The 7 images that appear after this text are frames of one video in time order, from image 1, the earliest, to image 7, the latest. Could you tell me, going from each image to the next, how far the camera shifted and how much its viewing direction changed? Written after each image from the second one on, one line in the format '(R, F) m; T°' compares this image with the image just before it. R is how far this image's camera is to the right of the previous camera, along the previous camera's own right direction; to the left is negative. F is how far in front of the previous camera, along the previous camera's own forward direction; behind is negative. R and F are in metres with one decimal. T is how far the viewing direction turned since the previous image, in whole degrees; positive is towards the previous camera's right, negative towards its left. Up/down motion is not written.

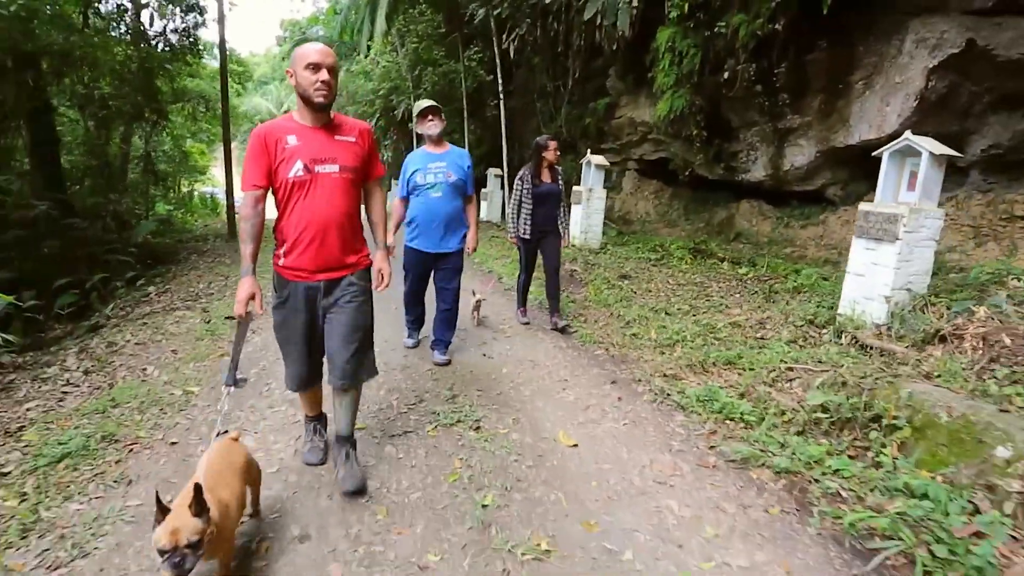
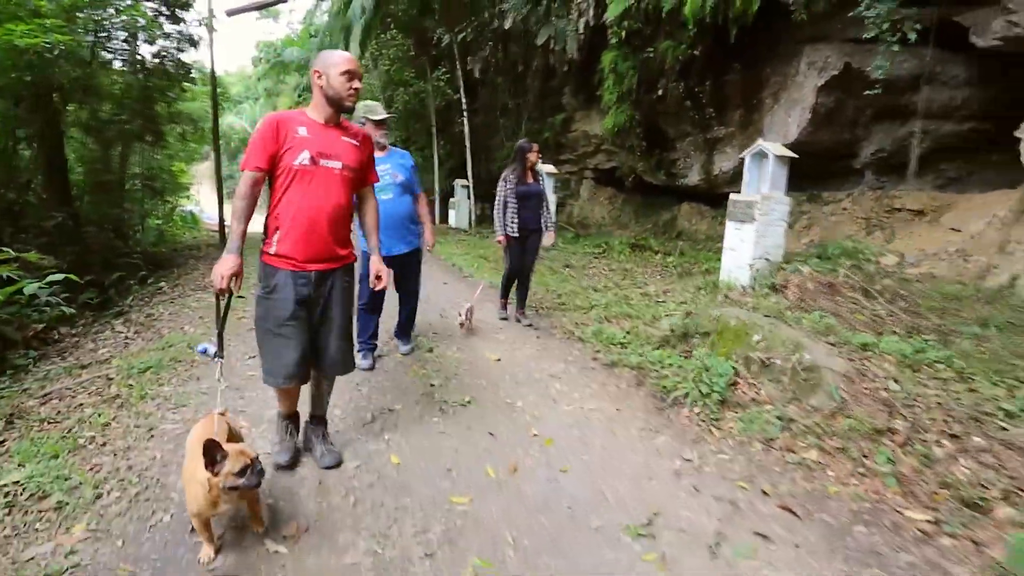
(+0.3, -1.4) m; +2°
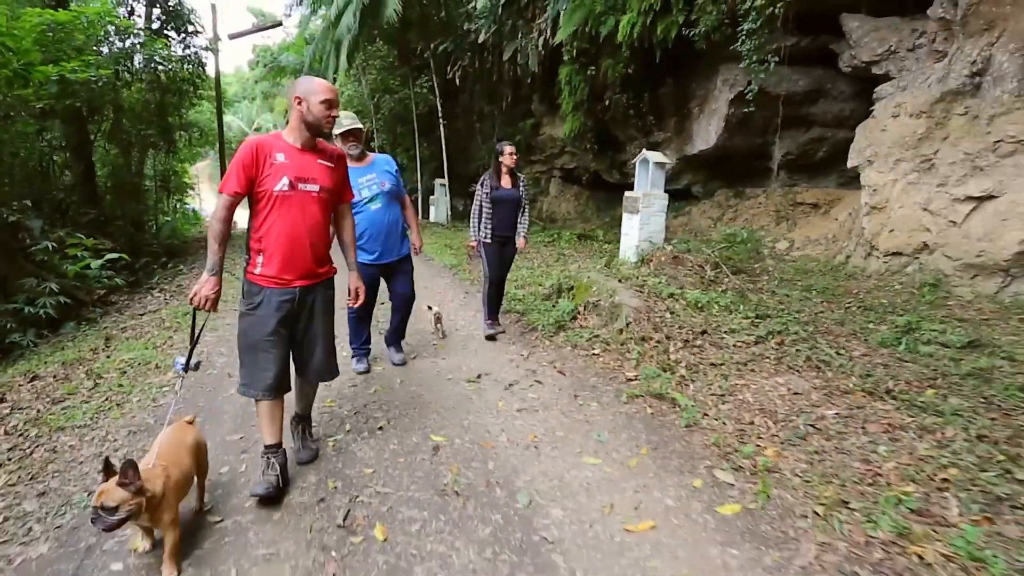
(+0.8, -1.9) m; 0°
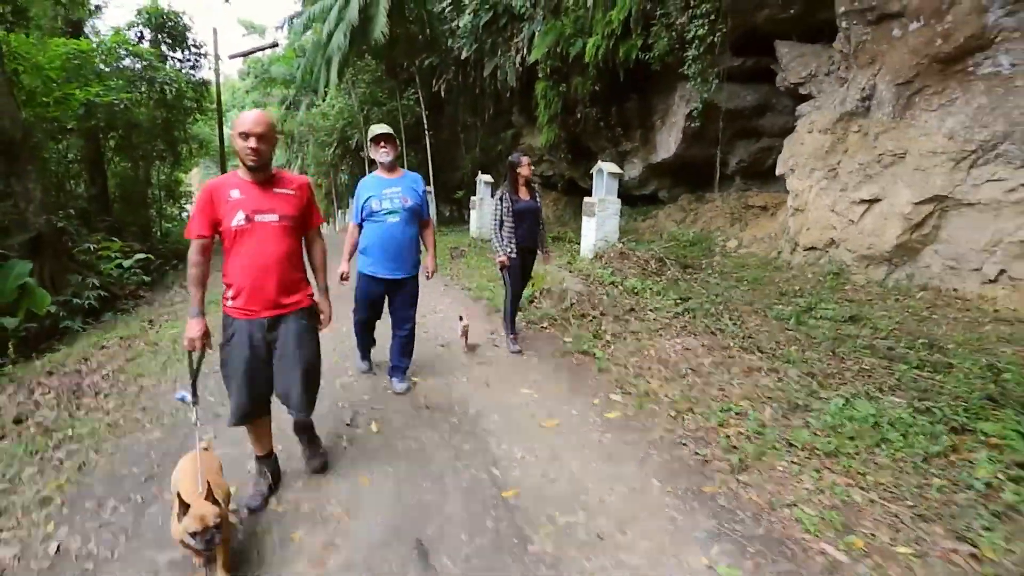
(+0.3, -1.2) m; +1°
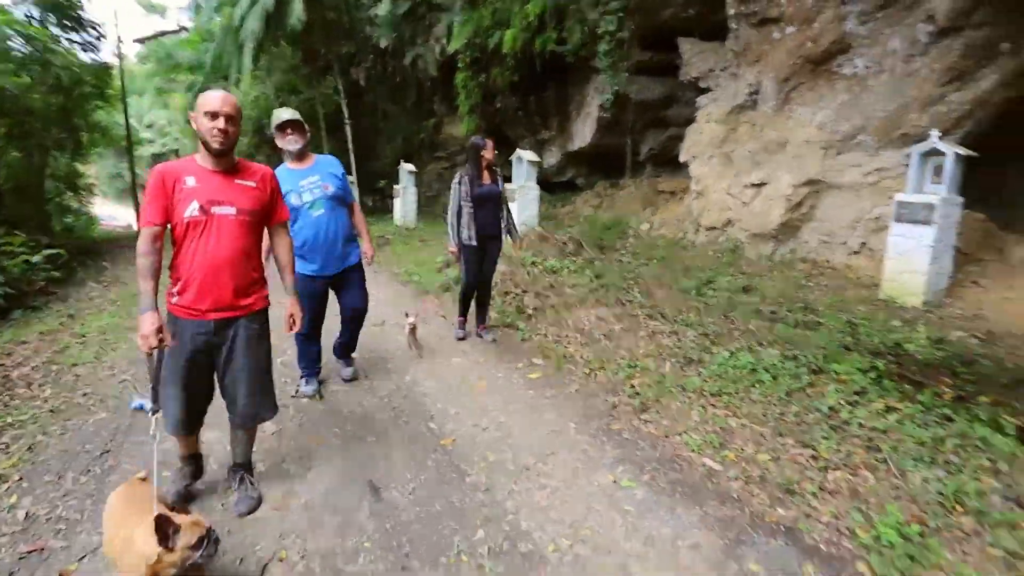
(0.0, -0.4) m; +7°
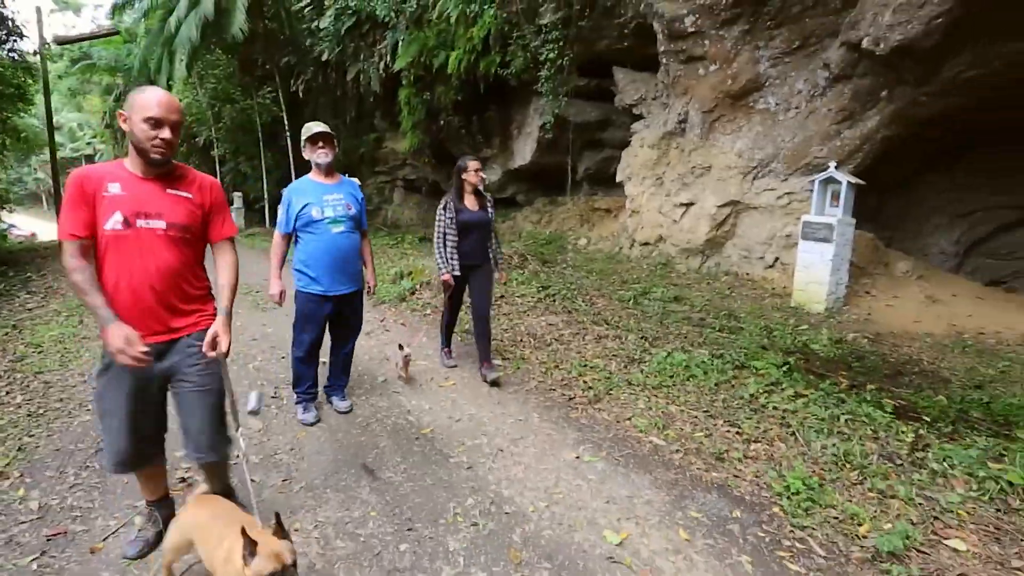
(-0.3, -0.4) m; +7°
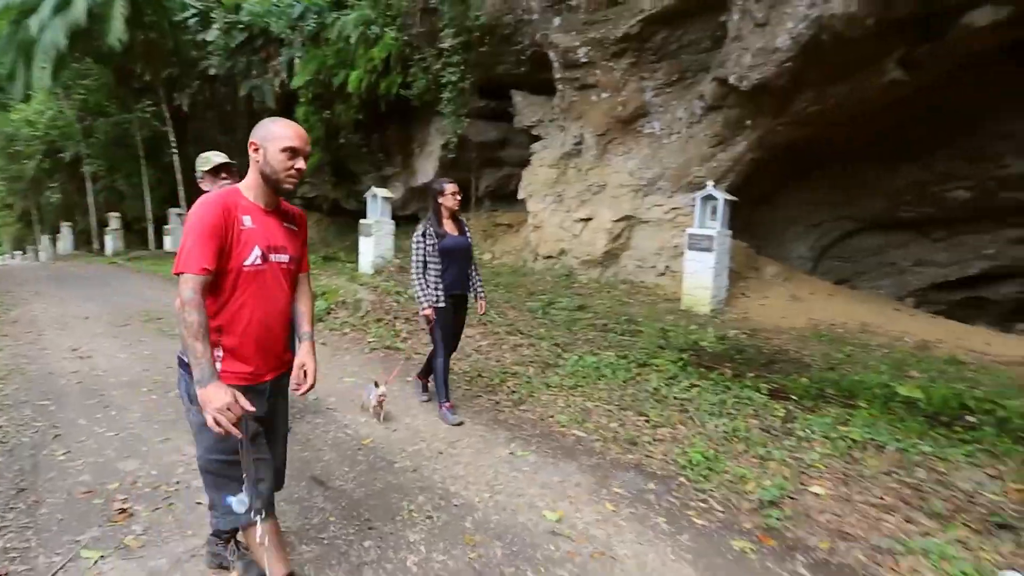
(-0.2, -0.3) m; +10°
